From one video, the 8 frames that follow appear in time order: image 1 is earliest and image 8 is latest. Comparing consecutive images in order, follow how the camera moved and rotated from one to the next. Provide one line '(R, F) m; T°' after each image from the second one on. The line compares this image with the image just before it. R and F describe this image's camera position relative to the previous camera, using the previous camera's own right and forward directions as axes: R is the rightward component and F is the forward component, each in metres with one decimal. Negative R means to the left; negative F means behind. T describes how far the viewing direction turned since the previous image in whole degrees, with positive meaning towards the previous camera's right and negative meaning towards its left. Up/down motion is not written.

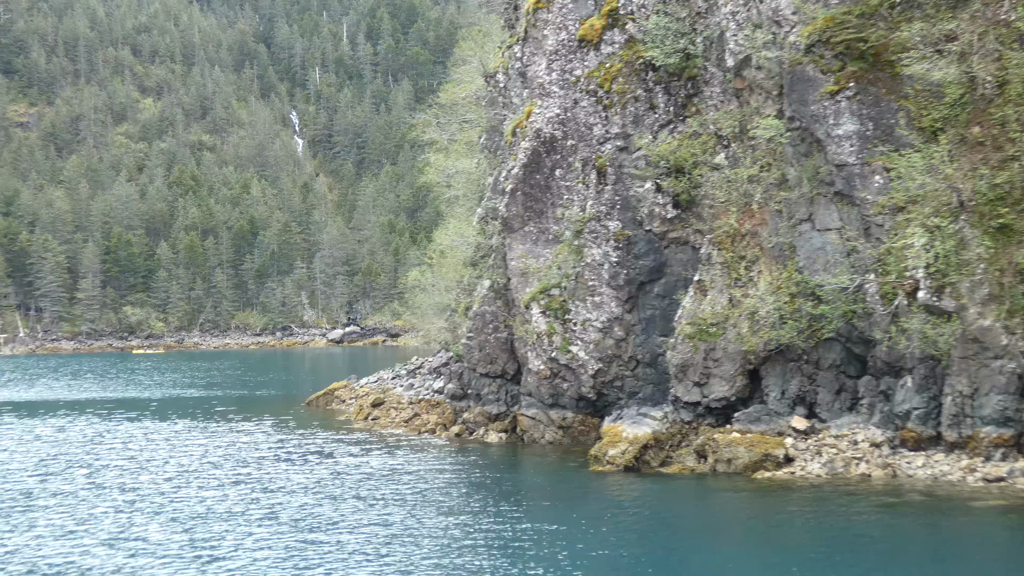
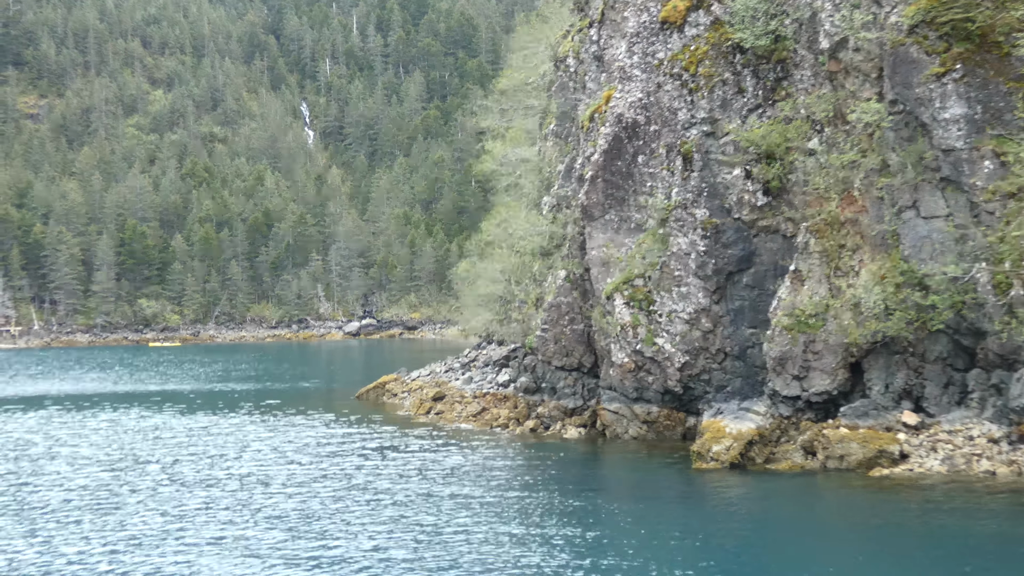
(-2.0, +1.1) m; 0°
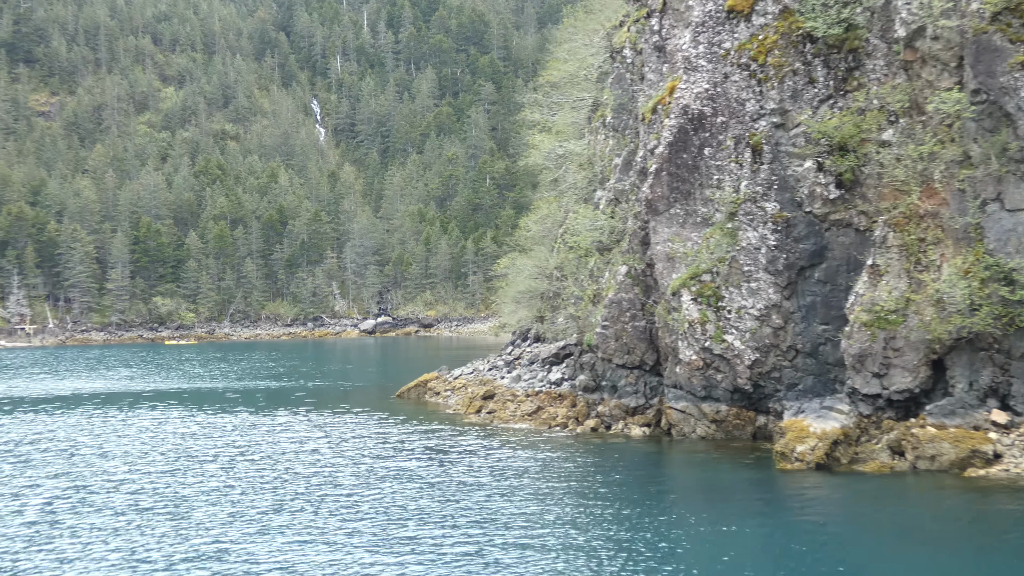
(-1.4, +0.8) m; 0°
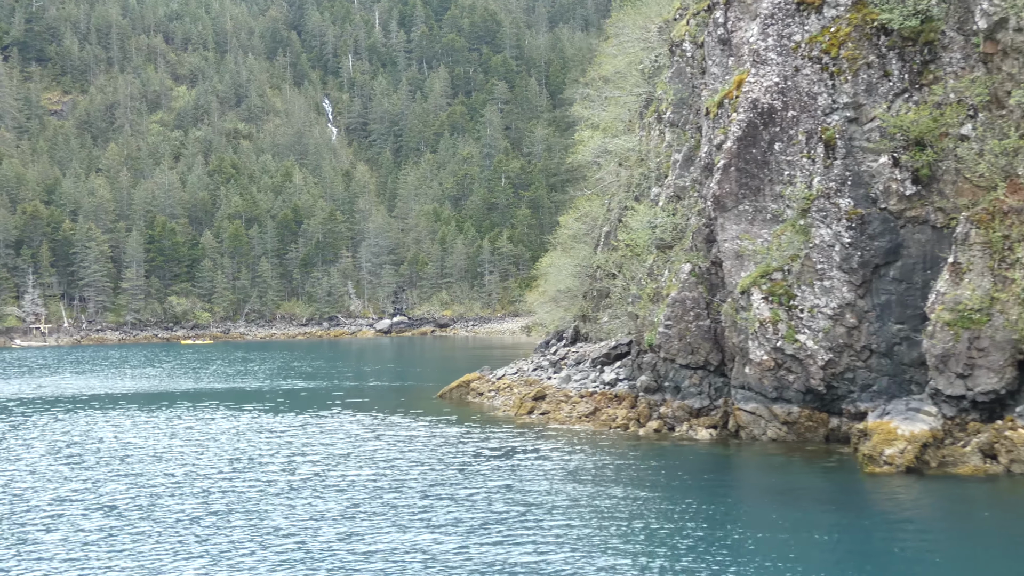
(-1.4, +0.7) m; 0°
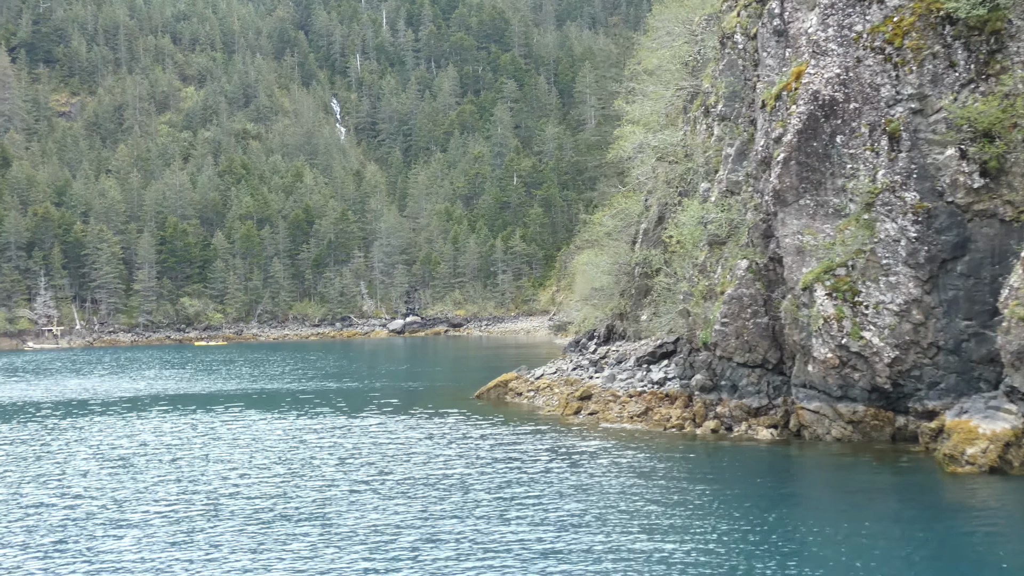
(-1.2, +0.7) m; 0°
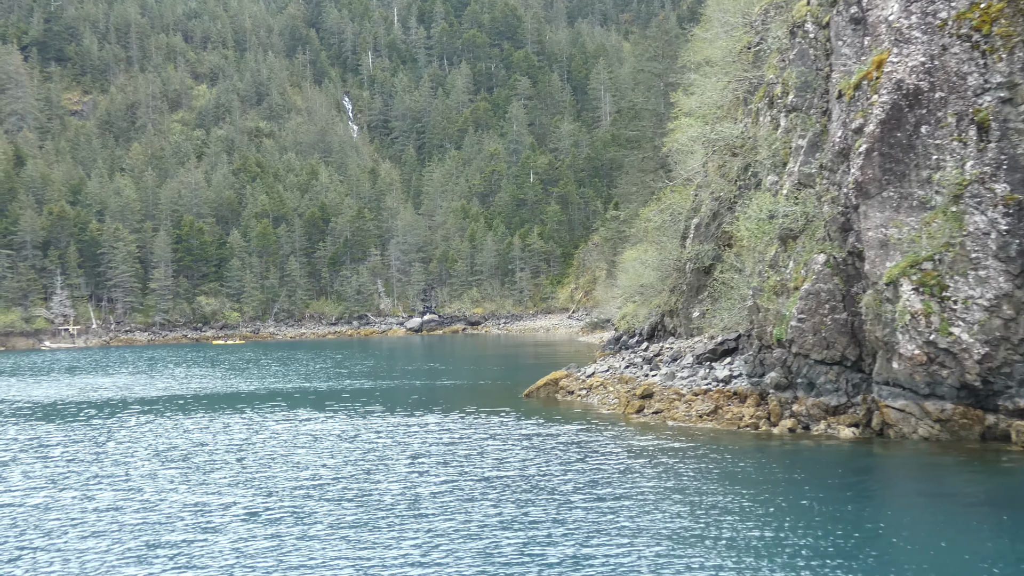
(-1.6, +0.8) m; 0°
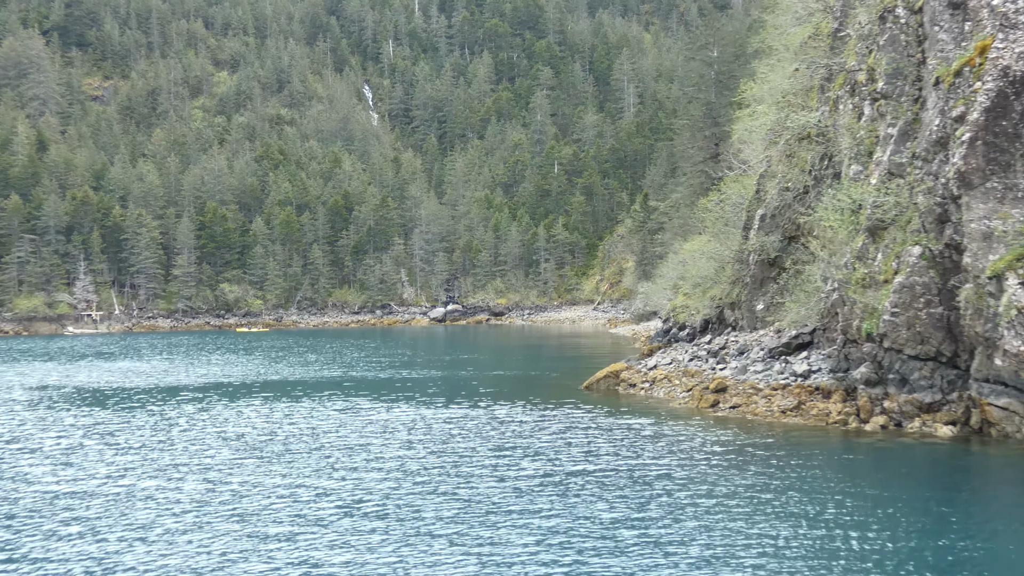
(-1.8, +0.9) m; 0°
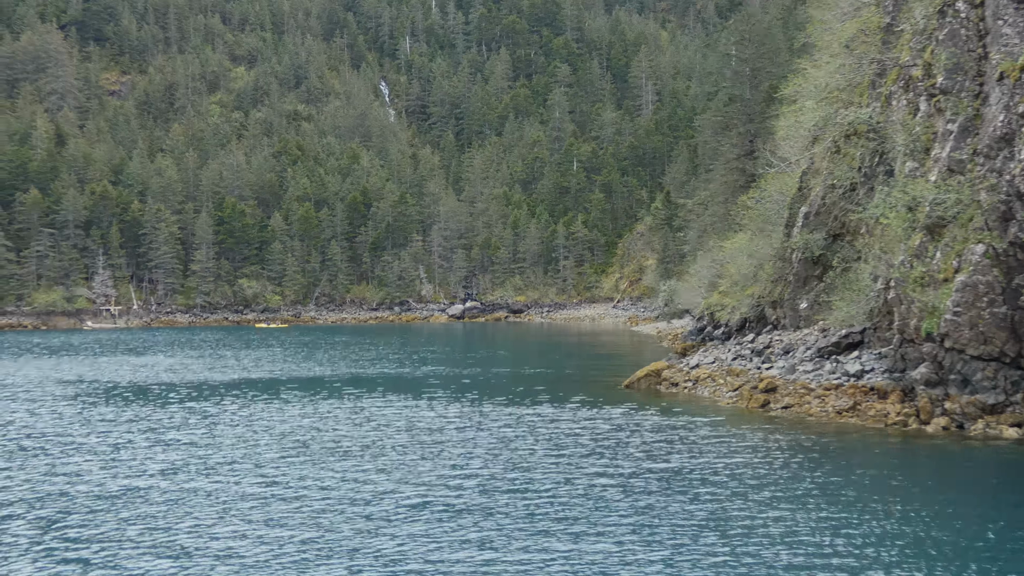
(-1.0, +0.5) m; 0°
